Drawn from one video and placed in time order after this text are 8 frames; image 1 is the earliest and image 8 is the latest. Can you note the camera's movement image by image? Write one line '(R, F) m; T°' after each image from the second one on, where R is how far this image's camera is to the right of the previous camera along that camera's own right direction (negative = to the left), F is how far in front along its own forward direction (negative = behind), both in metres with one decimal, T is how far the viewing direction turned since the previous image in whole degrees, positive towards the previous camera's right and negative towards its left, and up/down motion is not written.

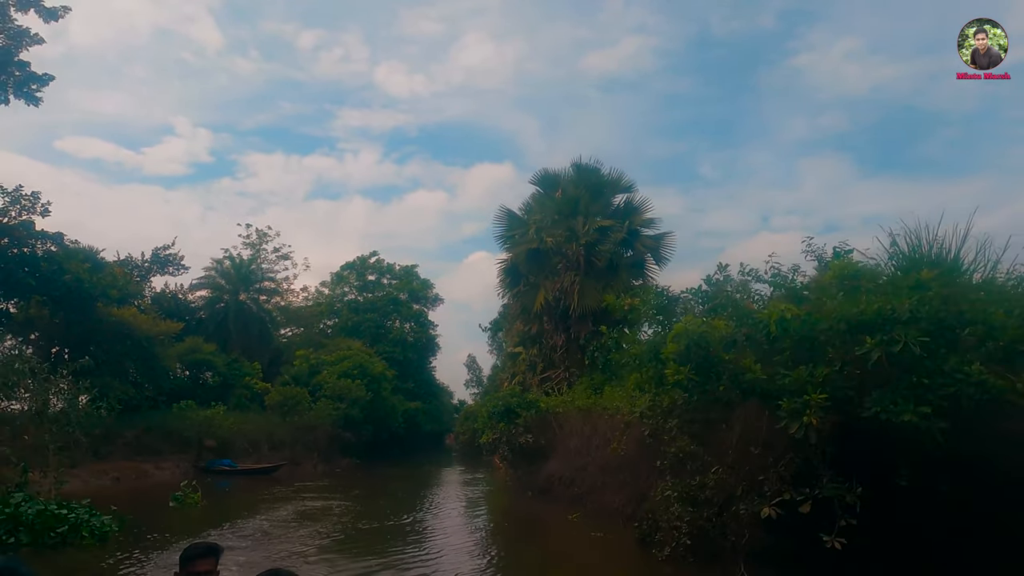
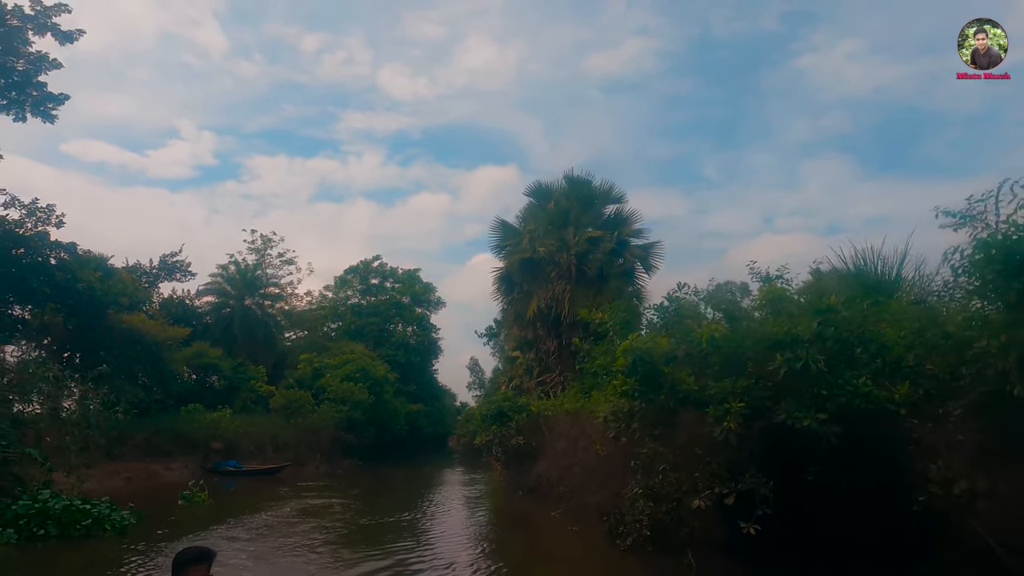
(+0.2, -0.7) m; 0°
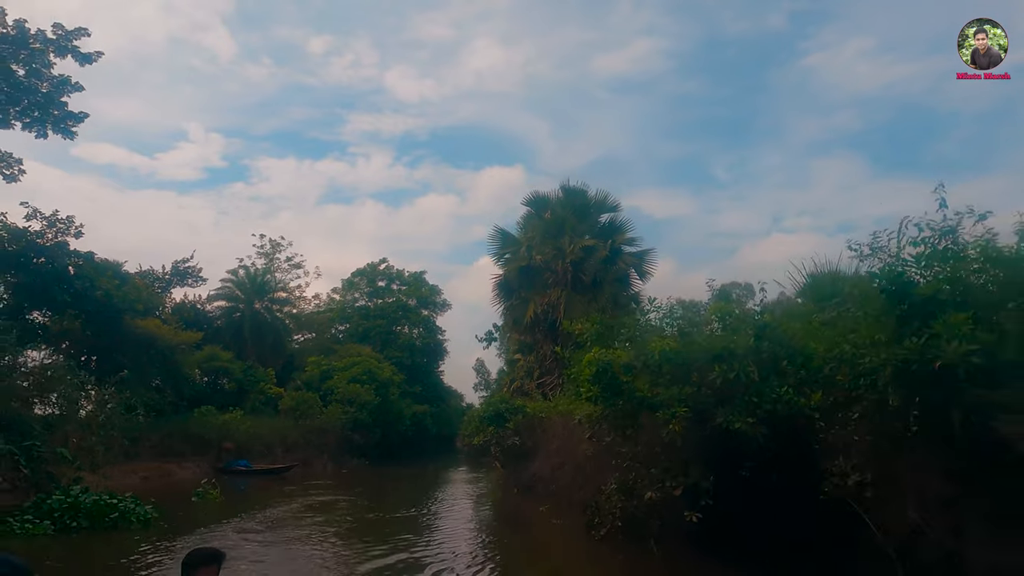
(+0.2, -0.7) m; -1°
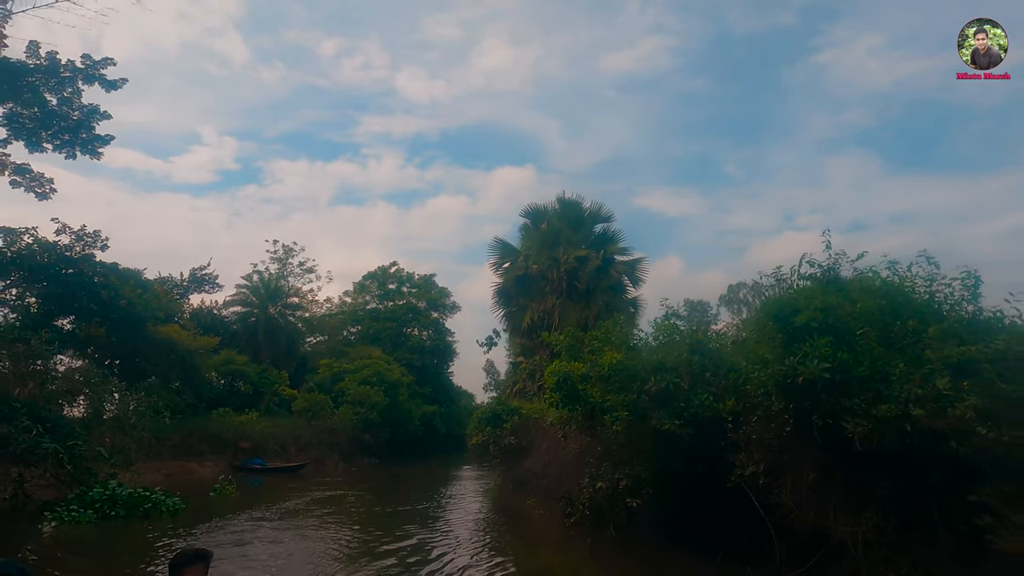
(+0.4, -1.1) m; -1°
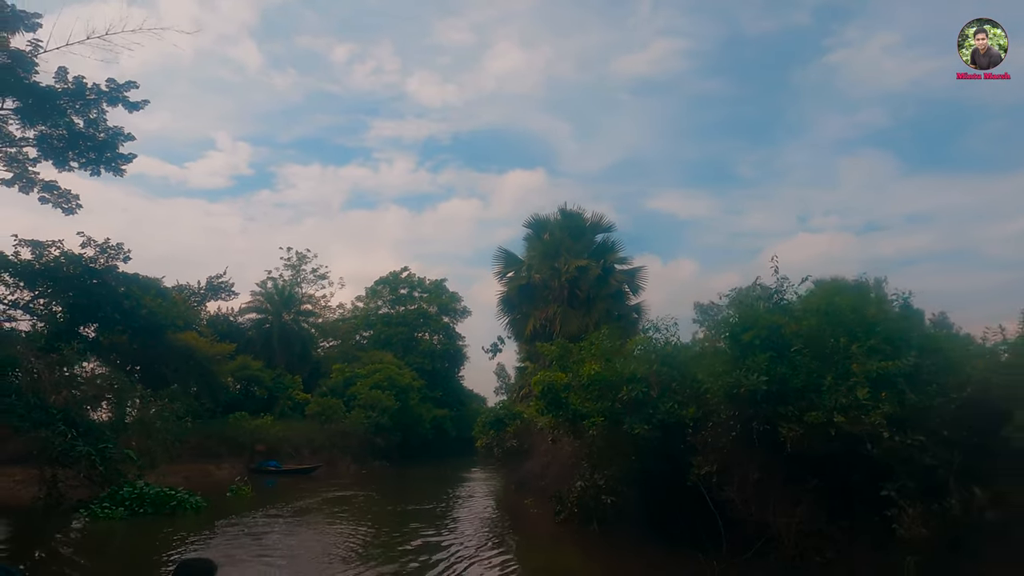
(+0.3, -0.8) m; -1°
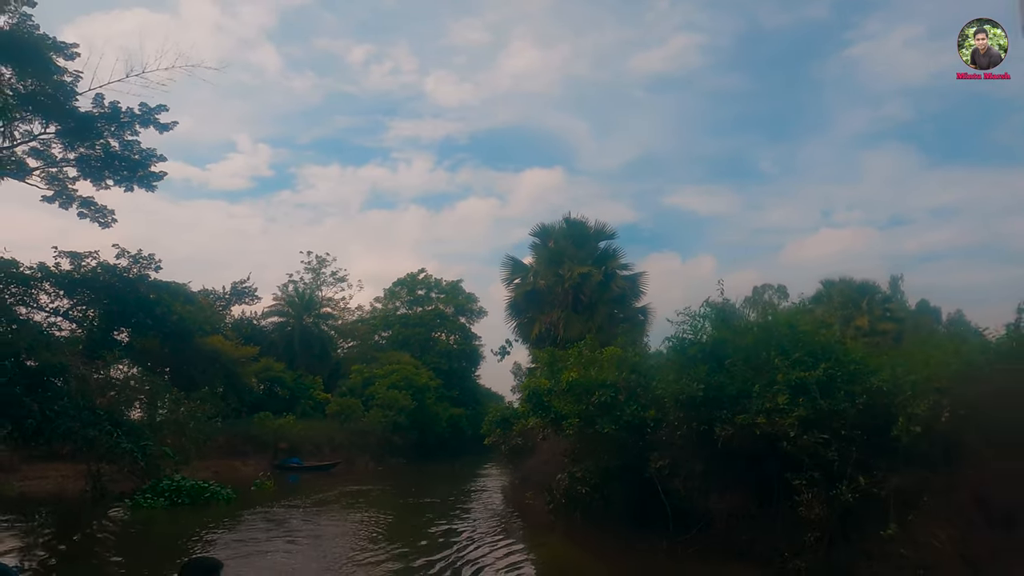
(+0.4, -1.1) m; -2°
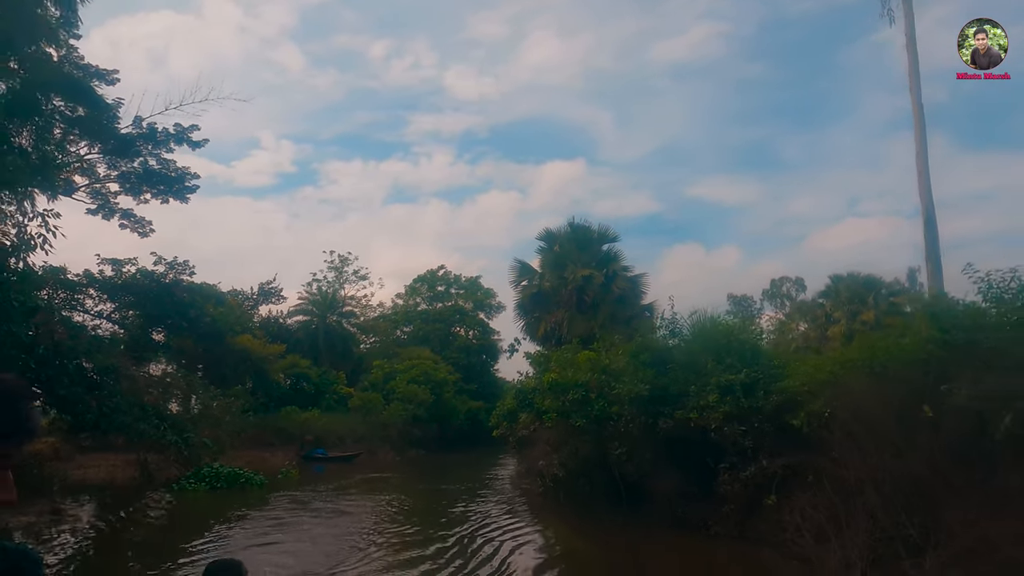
(+0.5, -1.4) m; -2°
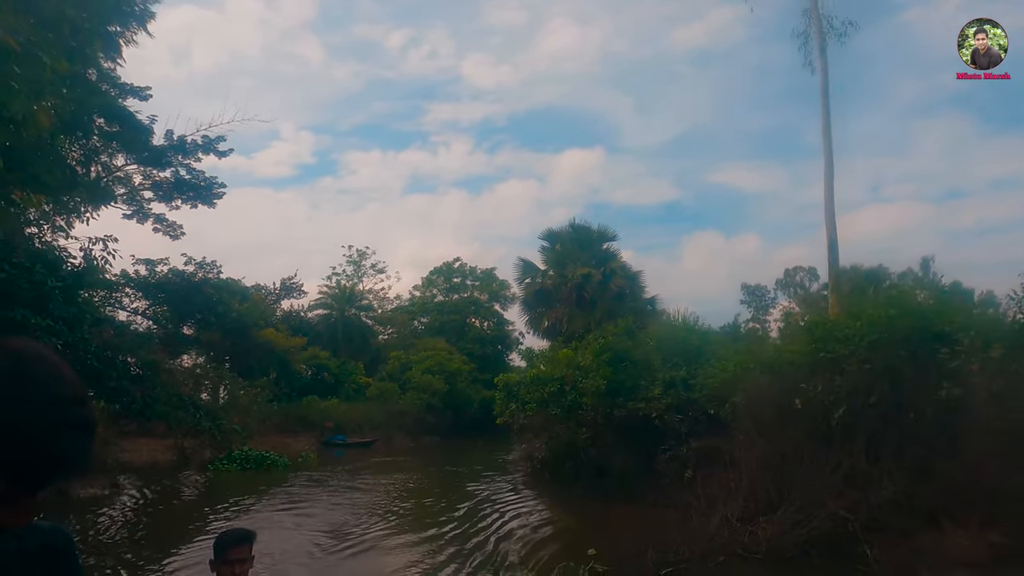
(+0.5, -1.5) m; -2°
